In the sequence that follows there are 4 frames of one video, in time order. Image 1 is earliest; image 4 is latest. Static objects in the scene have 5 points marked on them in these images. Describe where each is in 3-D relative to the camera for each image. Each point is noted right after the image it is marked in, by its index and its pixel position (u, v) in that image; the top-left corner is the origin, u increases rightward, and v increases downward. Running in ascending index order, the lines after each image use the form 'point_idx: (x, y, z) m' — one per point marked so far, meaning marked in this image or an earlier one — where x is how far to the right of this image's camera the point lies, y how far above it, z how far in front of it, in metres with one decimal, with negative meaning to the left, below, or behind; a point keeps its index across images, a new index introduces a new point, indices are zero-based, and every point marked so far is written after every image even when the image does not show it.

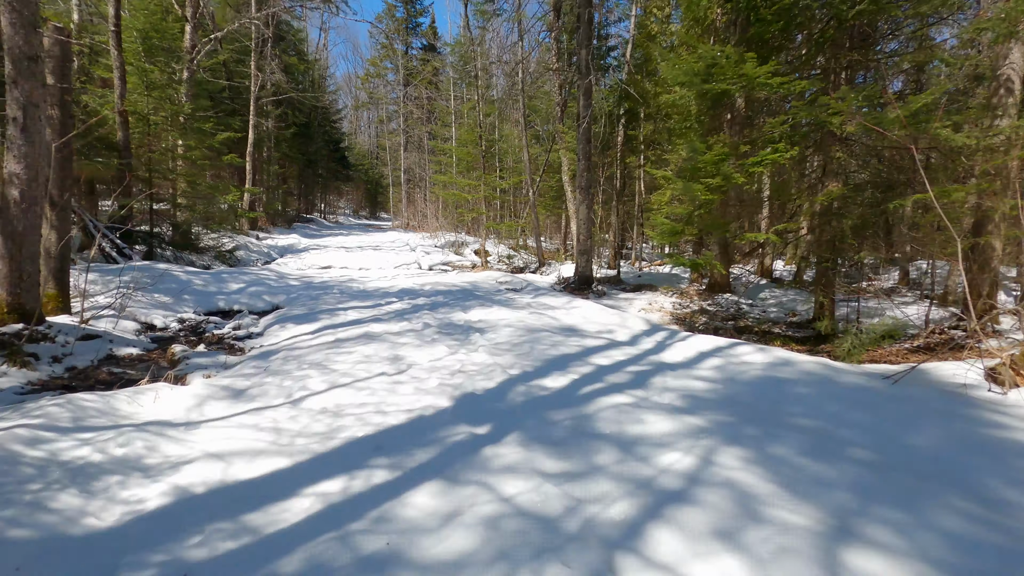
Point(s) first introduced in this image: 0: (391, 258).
0: (-3.4, +0.8, +14.7) m
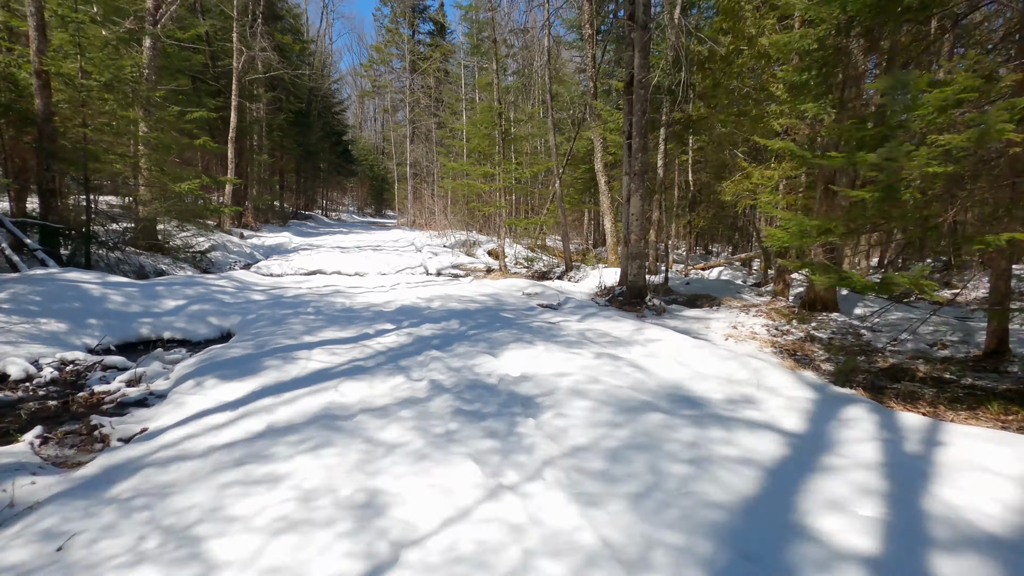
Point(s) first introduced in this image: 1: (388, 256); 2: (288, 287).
0: (-2.9, +0.7, +12.6) m
1: (-3.1, +0.8, +13.1) m
2: (-3.0, 0.0, +7.0) m
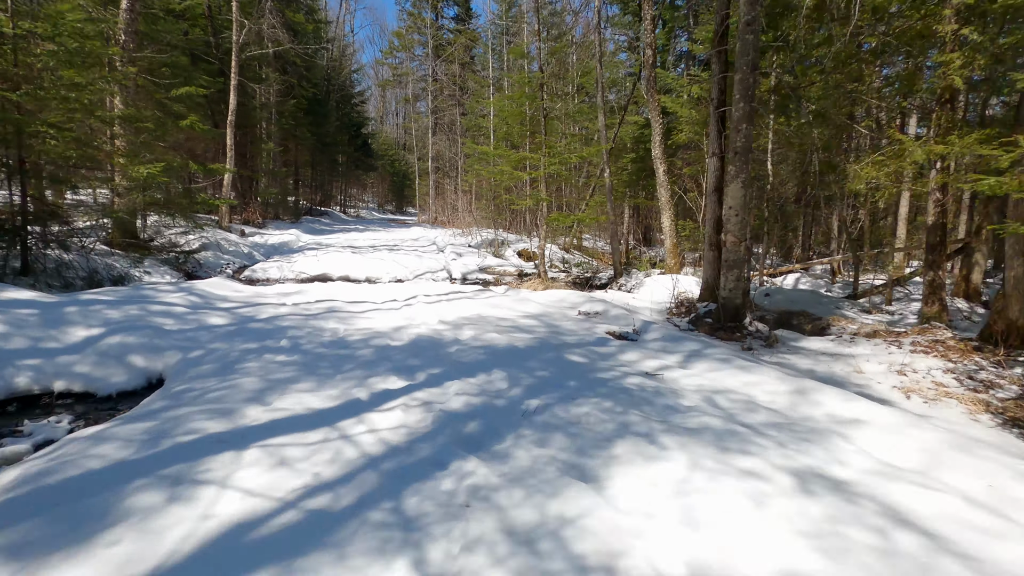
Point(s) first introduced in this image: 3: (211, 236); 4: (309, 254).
0: (-2.1, +0.5, +10.9) m
1: (-2.3, +0.7, +11.4) m
2: (-2.4, -0.1, +5.2) m
3: (-6.1, +1.0, +10.7) m
4: (-4.4, +0.7, +11.3) m
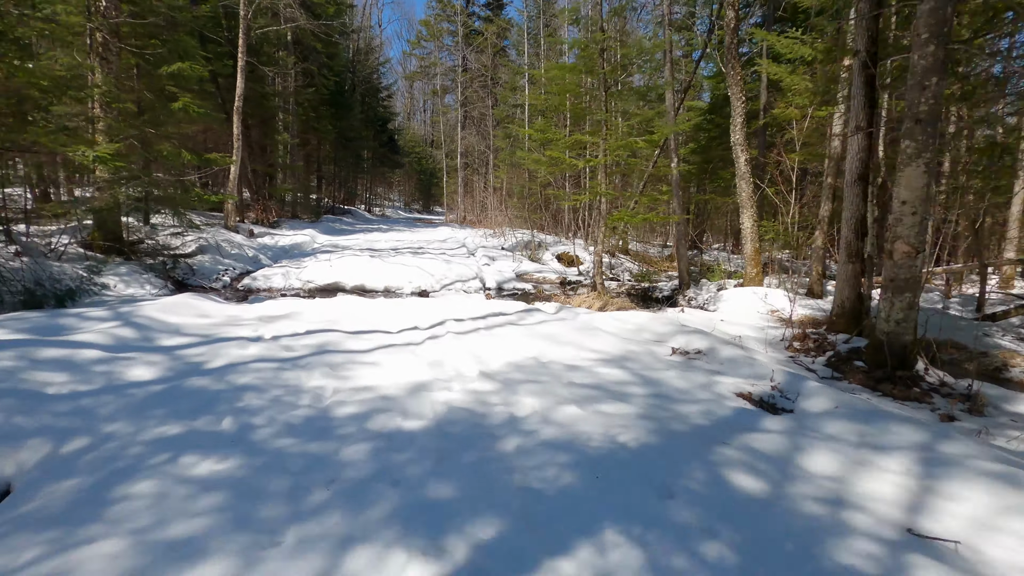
0: (-1.3, +0.4, +9.3) m
1: (-1.5, +0.5, +9.9) m
2: (-1.9, -0.3, +3.7) m
3: (-5.4, +0.9, +9.4) m
4: (-3.6, +0.6, +9.9) m
